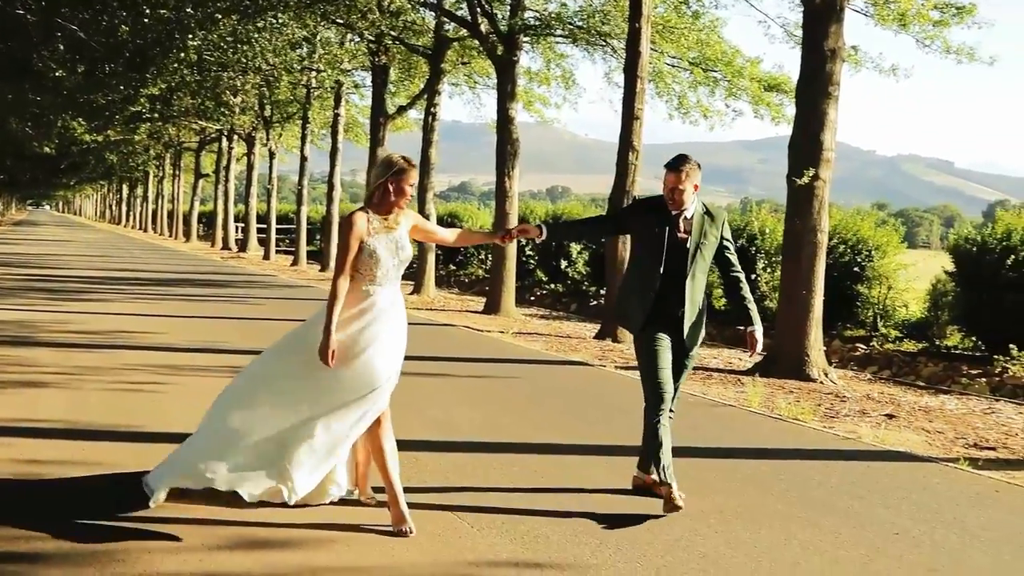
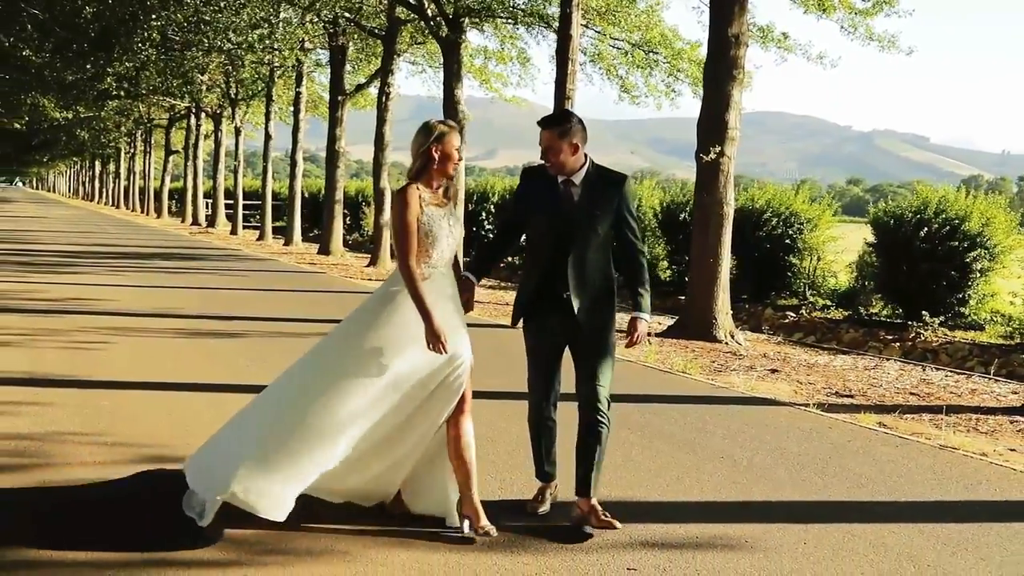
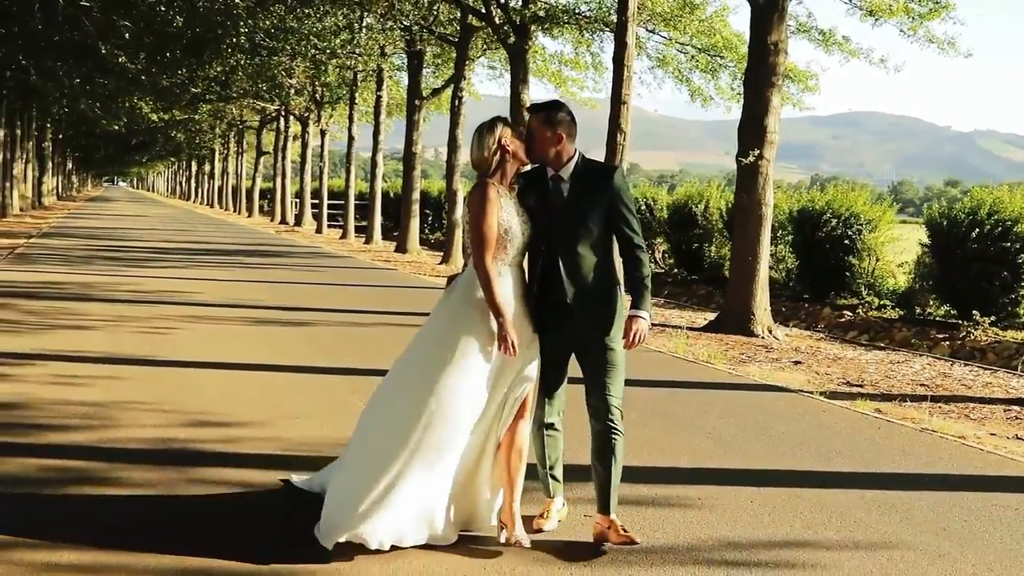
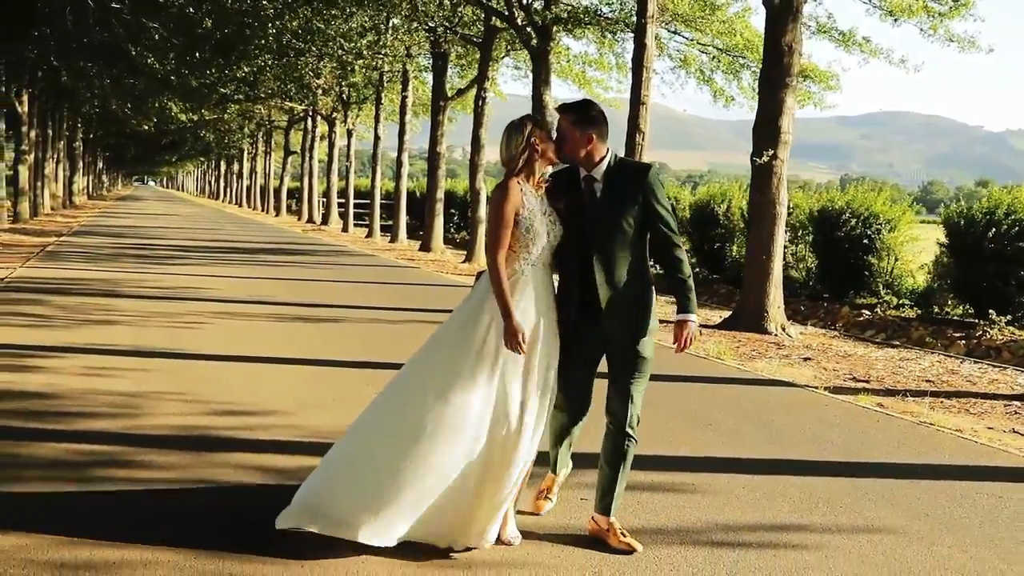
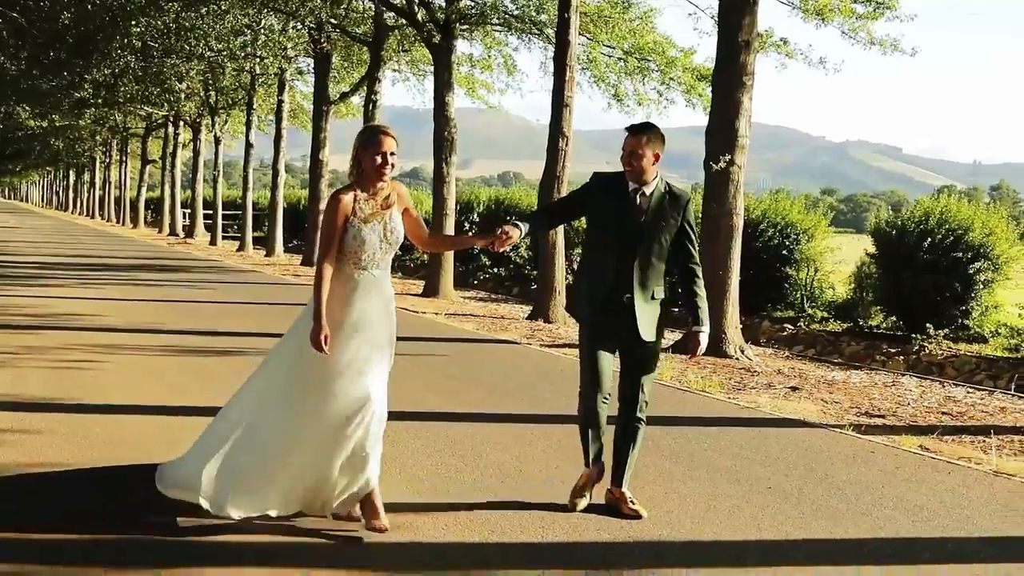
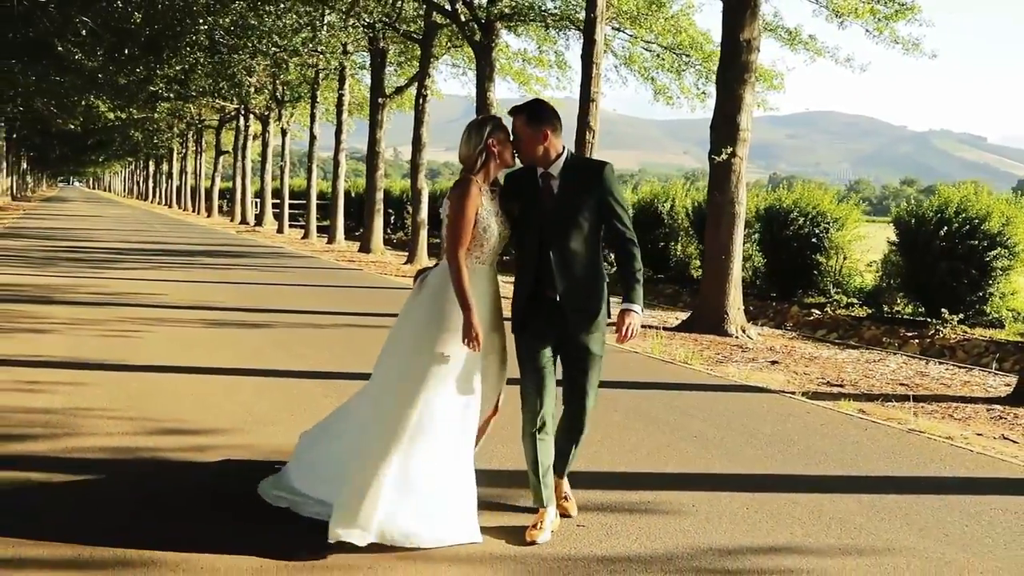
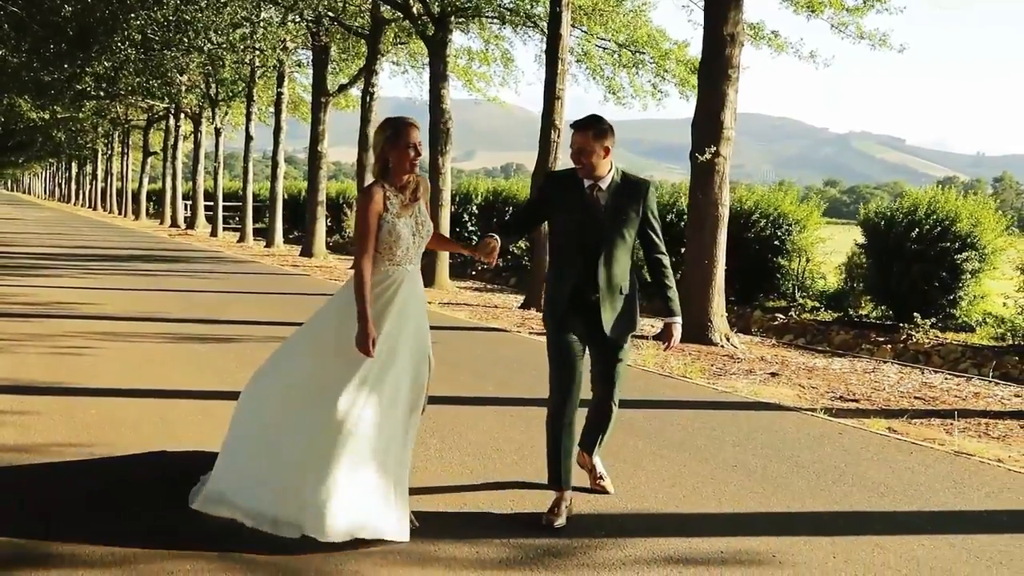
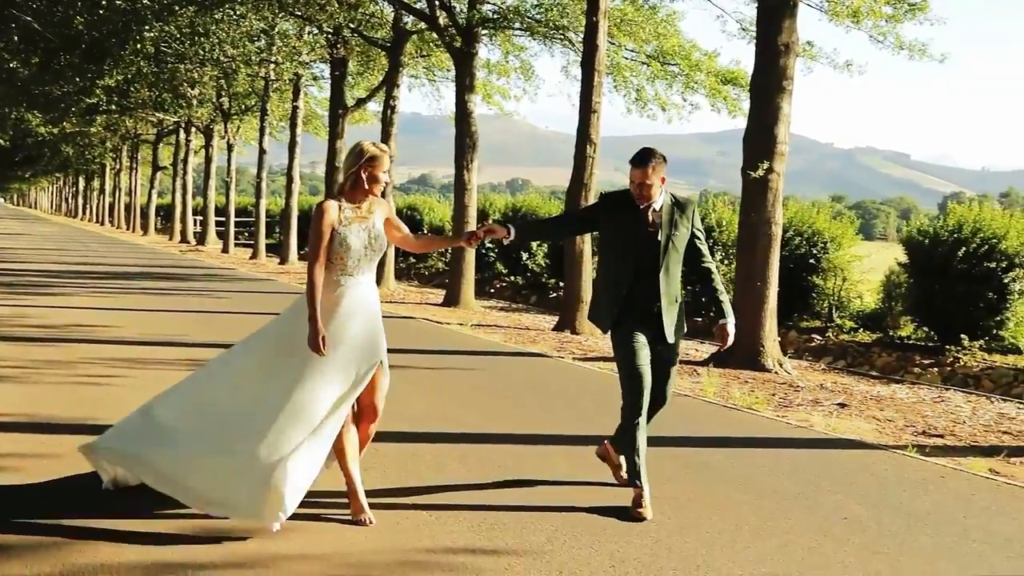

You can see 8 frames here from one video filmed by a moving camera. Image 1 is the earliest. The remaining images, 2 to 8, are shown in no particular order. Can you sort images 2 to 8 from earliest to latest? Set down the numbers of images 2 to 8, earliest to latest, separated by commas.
8, 5, 7, 2, 6, 3, 4
